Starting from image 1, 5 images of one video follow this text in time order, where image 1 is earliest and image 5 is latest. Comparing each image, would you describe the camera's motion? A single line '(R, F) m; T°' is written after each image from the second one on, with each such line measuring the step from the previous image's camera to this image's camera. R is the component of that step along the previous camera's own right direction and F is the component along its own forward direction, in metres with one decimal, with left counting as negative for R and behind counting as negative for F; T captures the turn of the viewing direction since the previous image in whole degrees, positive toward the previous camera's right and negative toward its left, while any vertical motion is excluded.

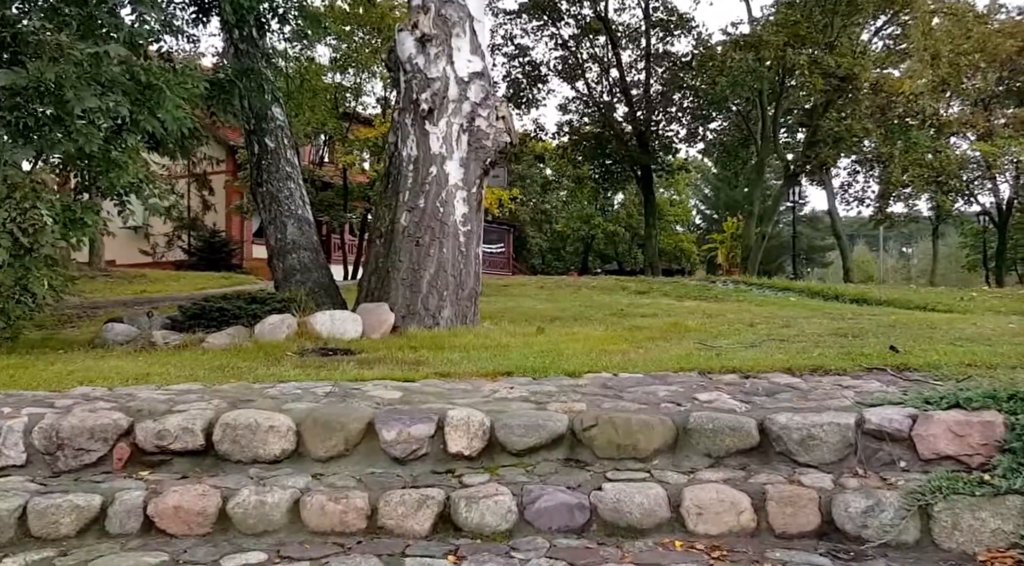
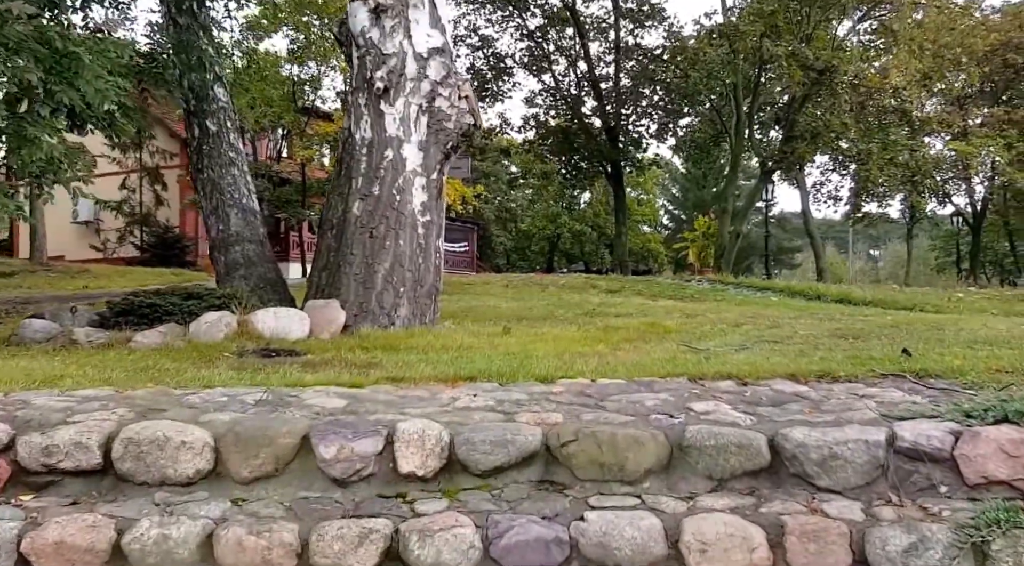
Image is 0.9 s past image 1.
(0.0, +0.7) m; +2°
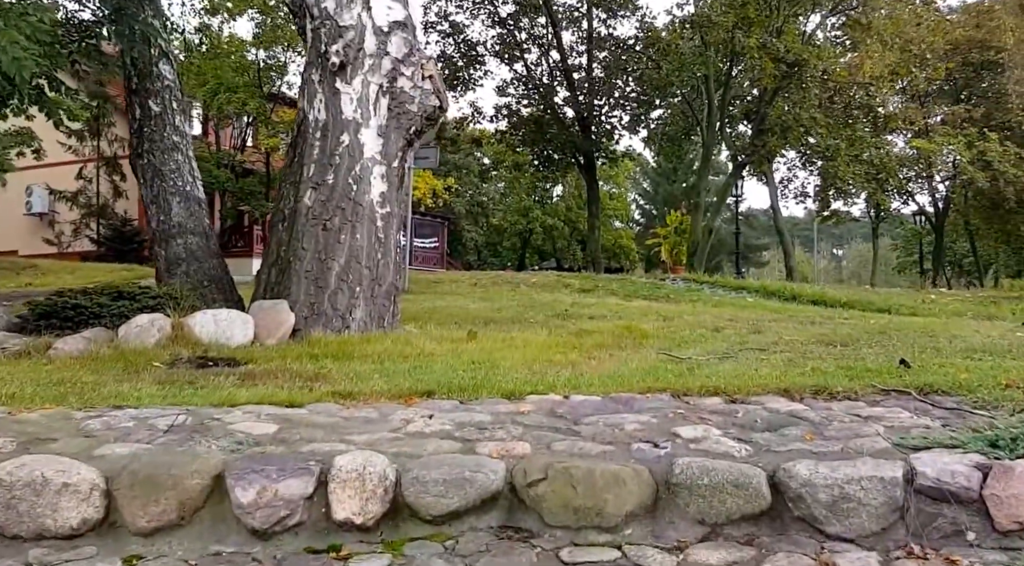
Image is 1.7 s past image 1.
(0.0, +0.5) m; +2°
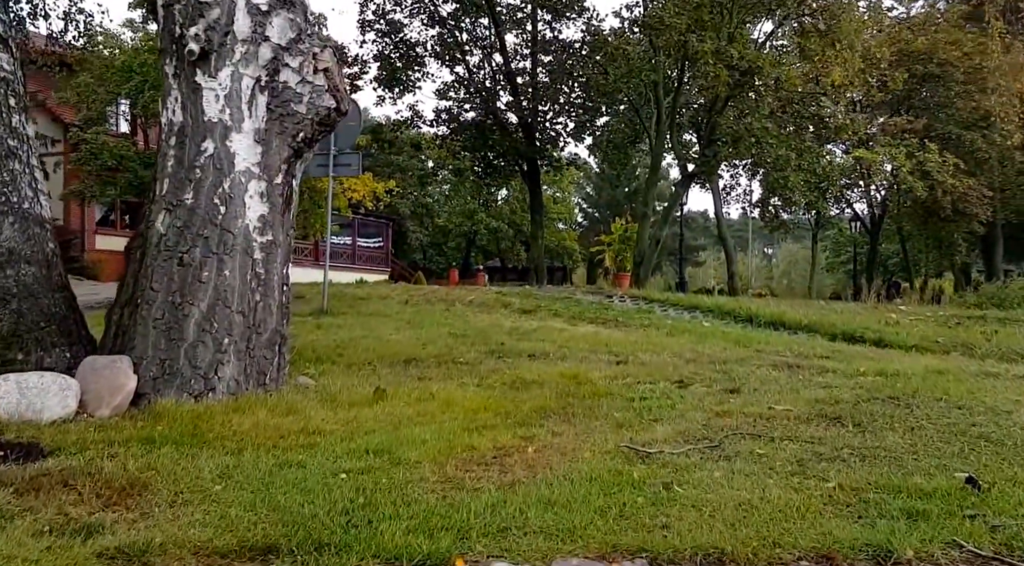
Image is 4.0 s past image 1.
(+0.1, +1.6) m; +3°
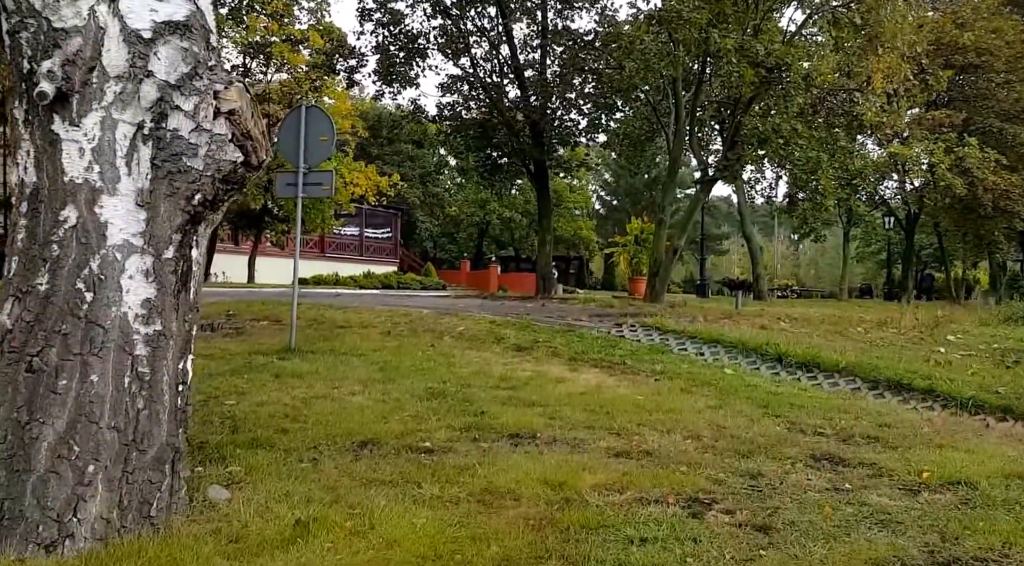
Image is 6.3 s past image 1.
(+0.2, +1.4) m; -1°
